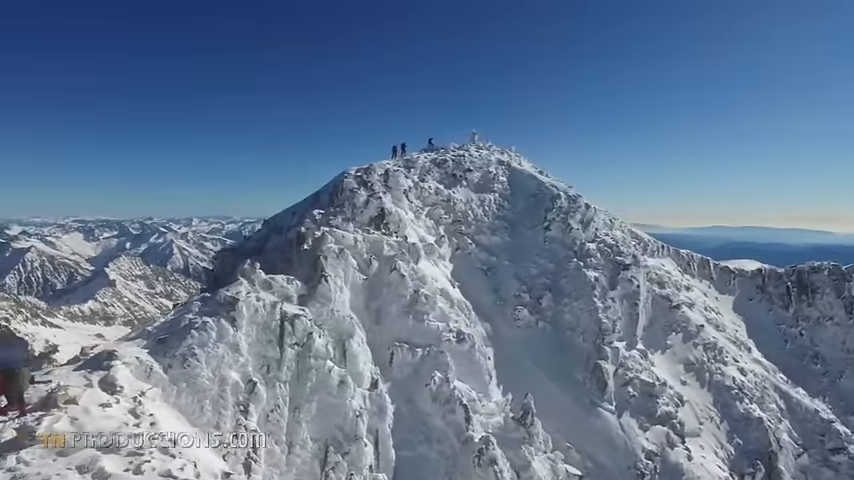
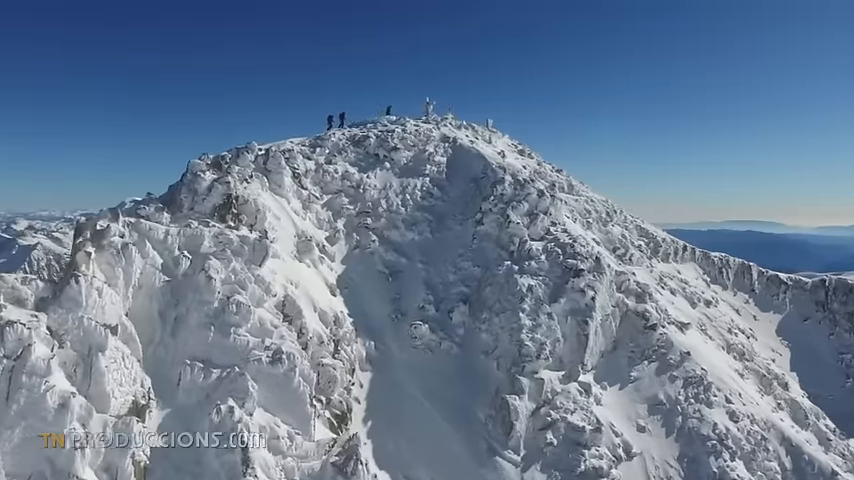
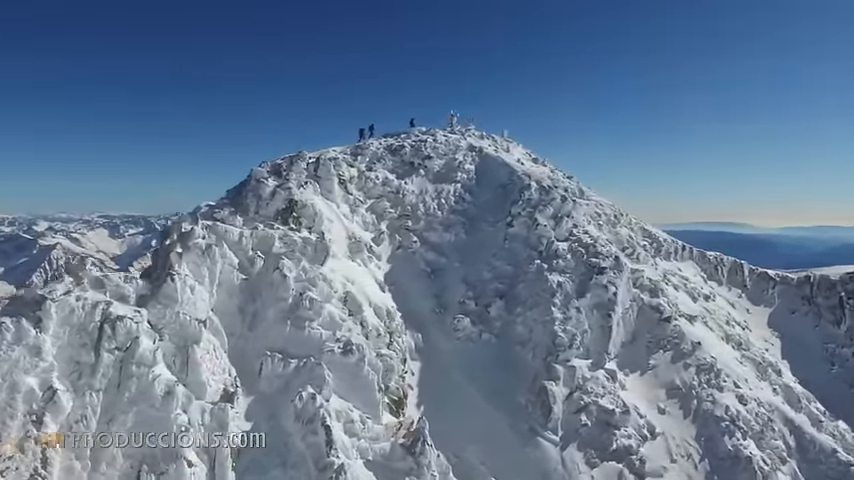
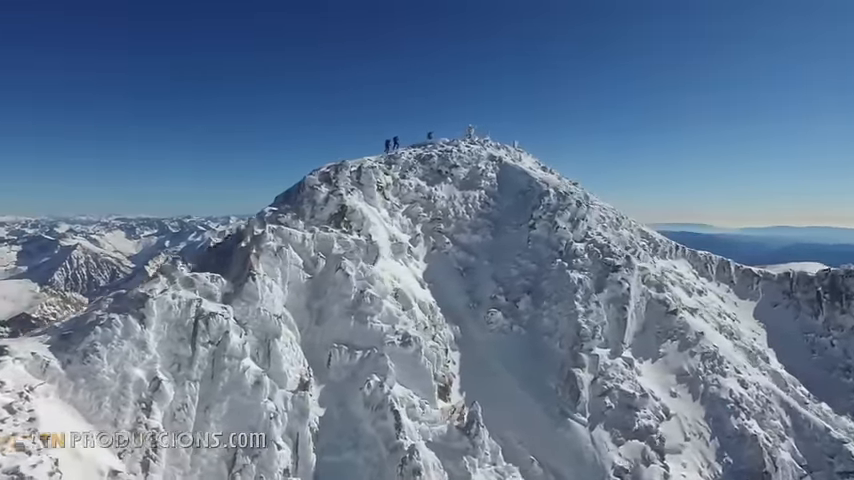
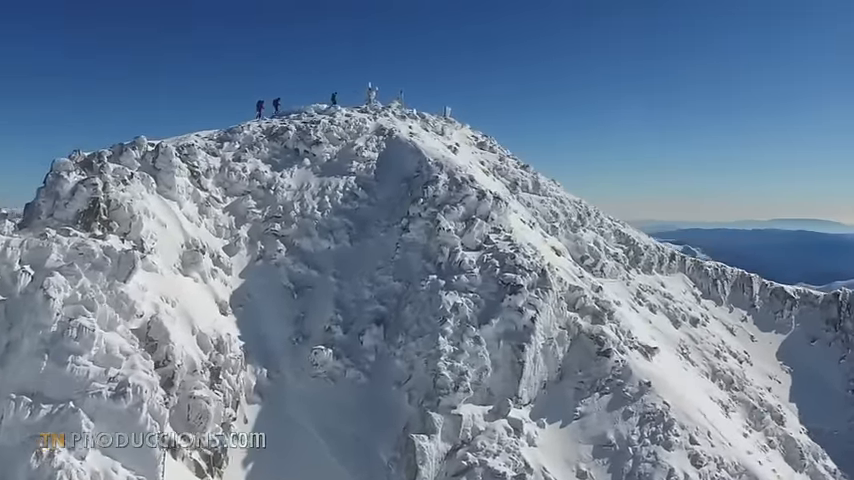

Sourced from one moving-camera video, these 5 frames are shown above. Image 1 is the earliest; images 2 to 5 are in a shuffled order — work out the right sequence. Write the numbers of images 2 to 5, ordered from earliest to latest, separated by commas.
4, 3, 2, 5
